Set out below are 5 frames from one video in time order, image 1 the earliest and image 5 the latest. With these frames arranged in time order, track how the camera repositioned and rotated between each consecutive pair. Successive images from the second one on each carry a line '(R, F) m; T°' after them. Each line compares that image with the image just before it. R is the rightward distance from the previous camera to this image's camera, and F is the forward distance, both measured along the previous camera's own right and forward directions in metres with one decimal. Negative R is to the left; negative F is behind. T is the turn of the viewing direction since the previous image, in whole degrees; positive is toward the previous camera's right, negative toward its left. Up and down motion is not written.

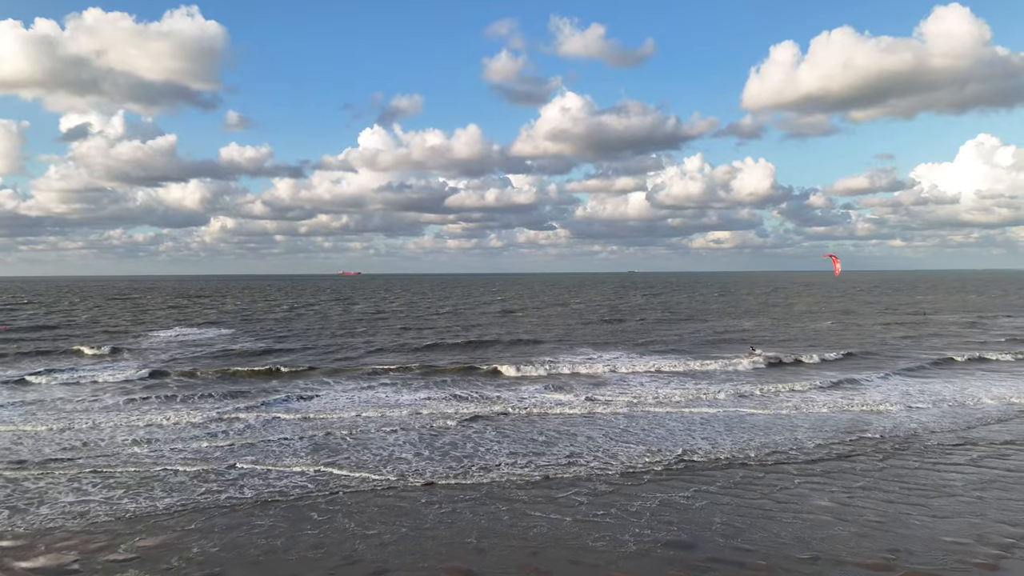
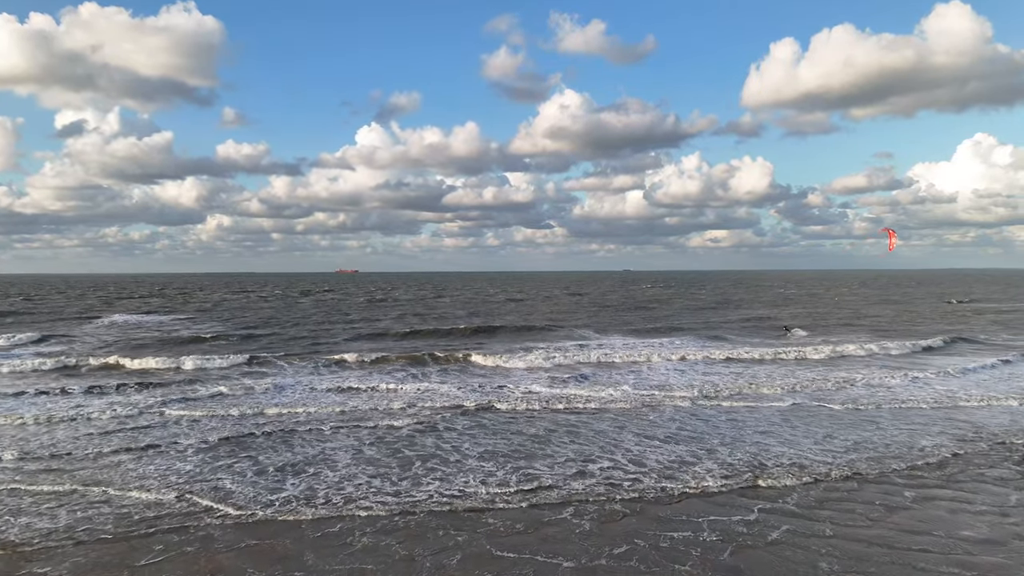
(-0.8, +2.7) m; 0°
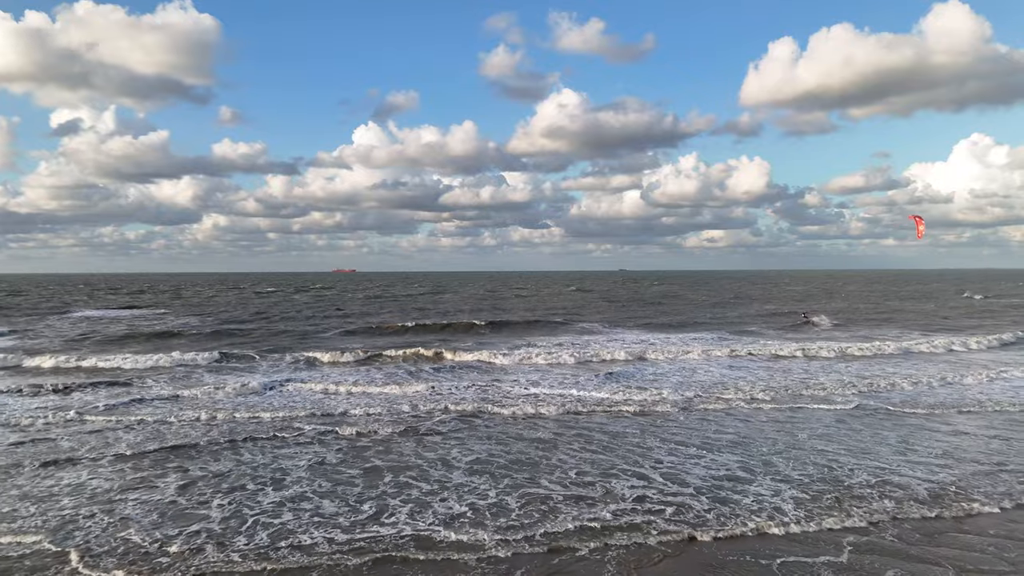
(-0.8, +1.7) m; 0°
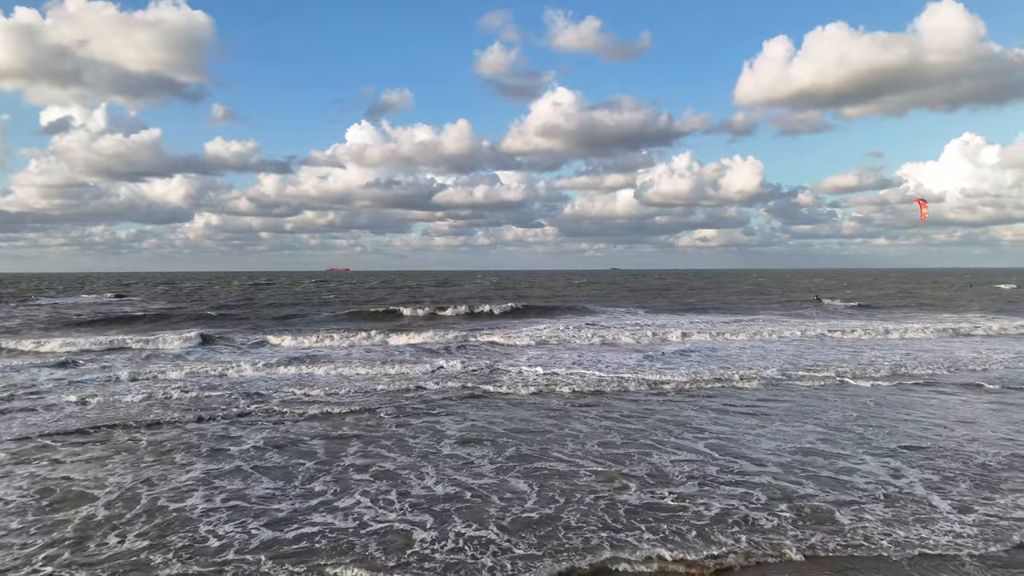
(-1.7, +1.1) m; +1°
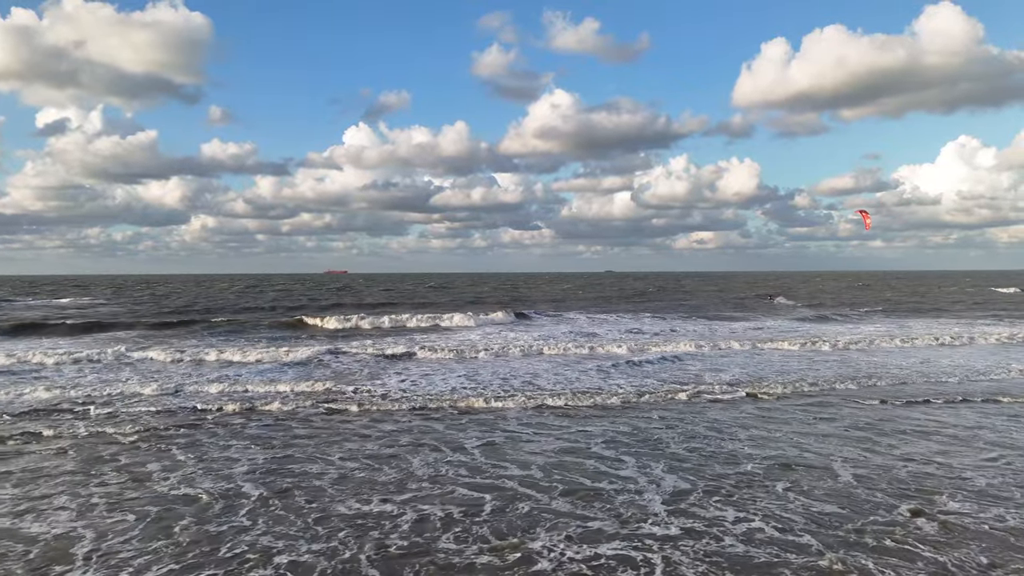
(-0.7, +2.1) m; 0°
